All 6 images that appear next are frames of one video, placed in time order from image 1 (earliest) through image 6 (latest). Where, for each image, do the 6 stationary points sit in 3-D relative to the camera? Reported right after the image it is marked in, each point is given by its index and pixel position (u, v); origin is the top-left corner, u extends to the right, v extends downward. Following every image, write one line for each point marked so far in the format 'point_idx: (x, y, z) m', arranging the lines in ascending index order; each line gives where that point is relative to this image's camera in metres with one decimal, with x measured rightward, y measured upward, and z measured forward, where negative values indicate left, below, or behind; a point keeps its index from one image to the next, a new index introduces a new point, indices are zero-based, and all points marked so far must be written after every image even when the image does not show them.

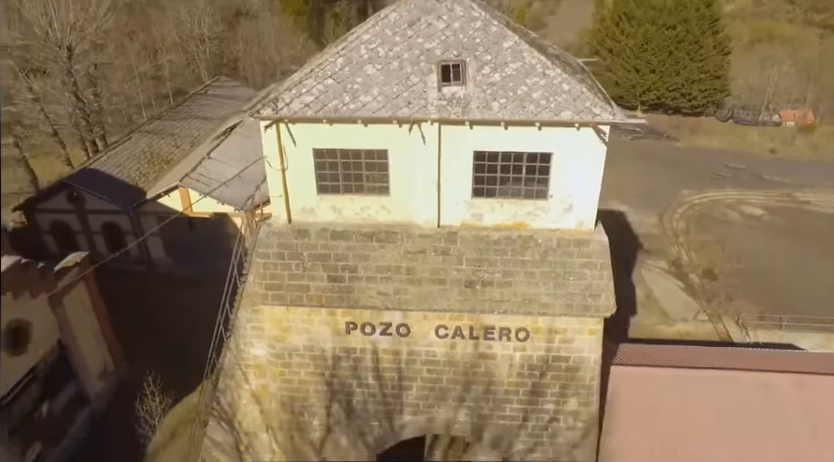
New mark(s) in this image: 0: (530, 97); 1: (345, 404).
0: (+1.1, +1.4, +6.1) m
1: (-0.9, -2.2, +7.2) m
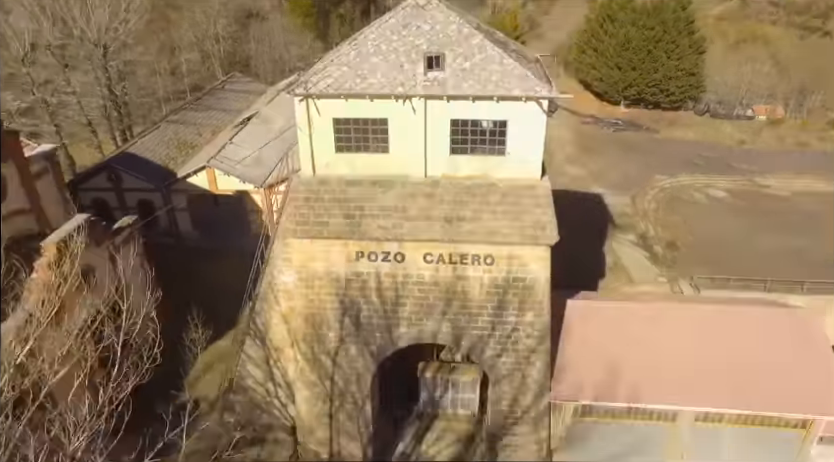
0: (+1.0, +2.2, +8.3) m
1: (-1.0, -1.4, +9.3) m
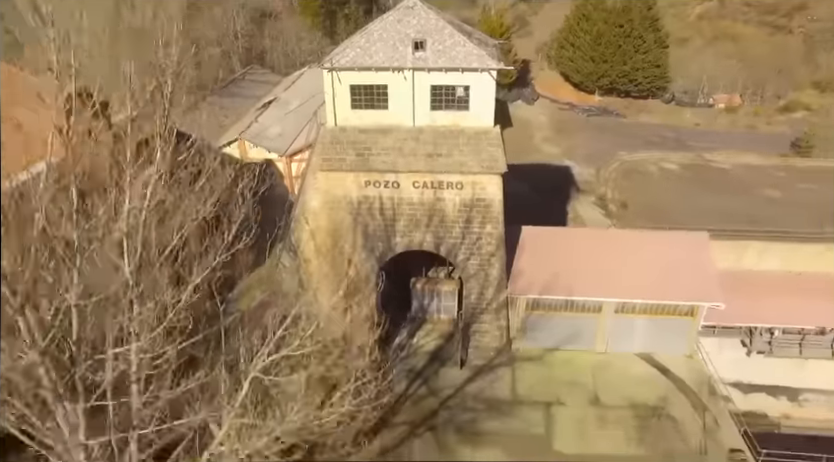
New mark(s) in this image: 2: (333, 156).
0: (+0.8, +3.6, +11.9) m
1: (-1.2, 0.0, +13.0) m
2: (-1.8, +1.6, +12.4) m
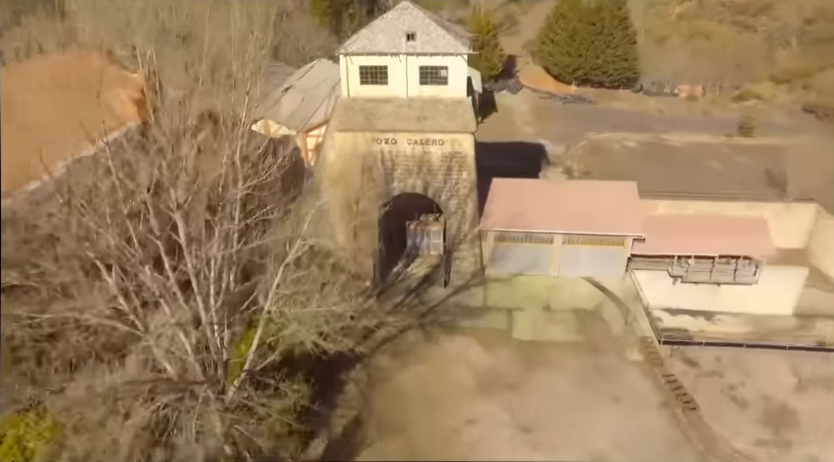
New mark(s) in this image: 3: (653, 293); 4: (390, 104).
0: (+0.6, +5.2, +16.0) m
1: (-1.4, +1.6, +17.1) m
2: (-2.0, +3.2, +16.6) m
3: (+7.9, -2.2, +18.5) m
4: (-0.8, +3.6, +16.6) m
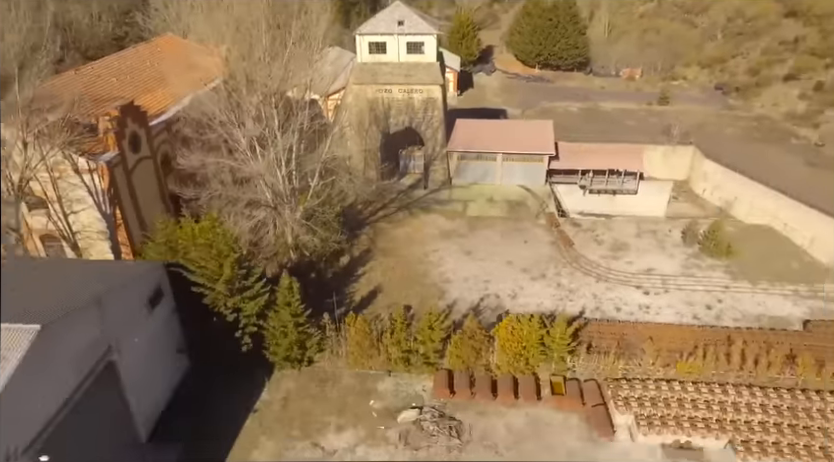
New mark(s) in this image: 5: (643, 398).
0: (+0.1, +8.8, +25.1) m
1: (-1.9, +5.2, +26.2) m
2: (-2.5, +6.9, +25.6) m
3: (+7.4, +1.4, +27.5) m
4: (-1.3, +7.3, +25.7) m
5: (+5.8, -4.3, +14.9) m
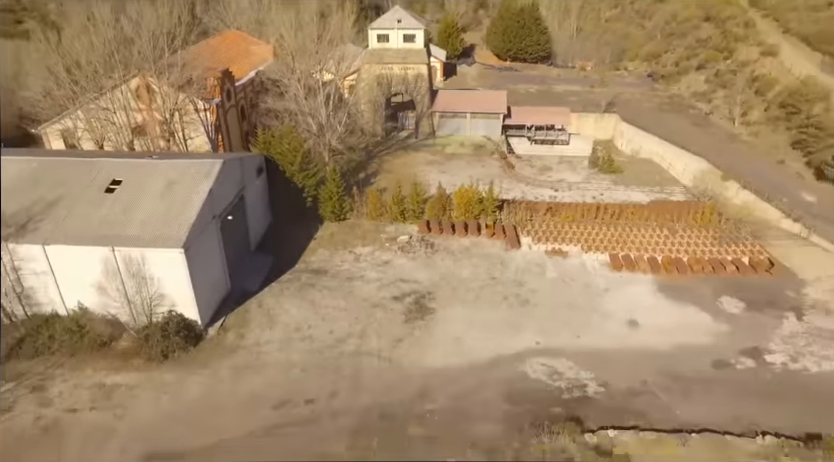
0: (-0.3, +13.0, +36.2) m
1: (-2.3, +9.4, +37.3) m
2: (-2.9, +11.0, +36.7) m
3: (+6.9, +5.6, +38.6) m
4: (-1.7, +11.5, +36.8) m
5: (+5.4, 0.0, +25.9) m
